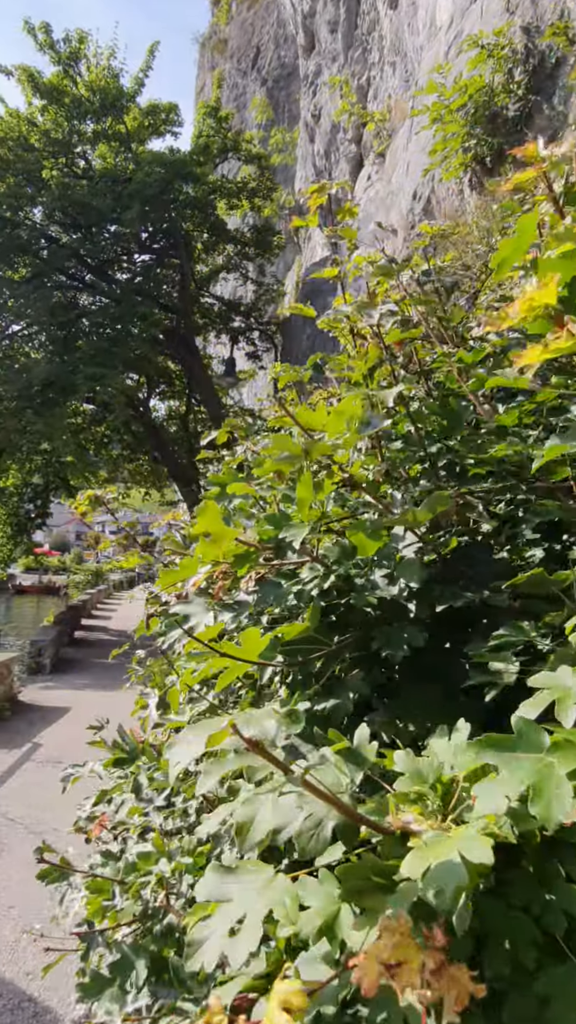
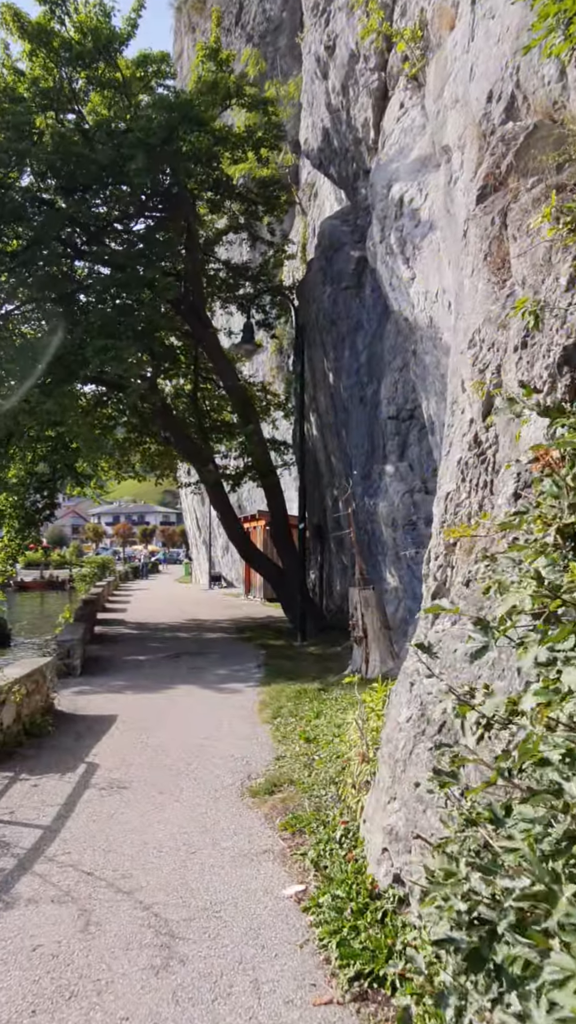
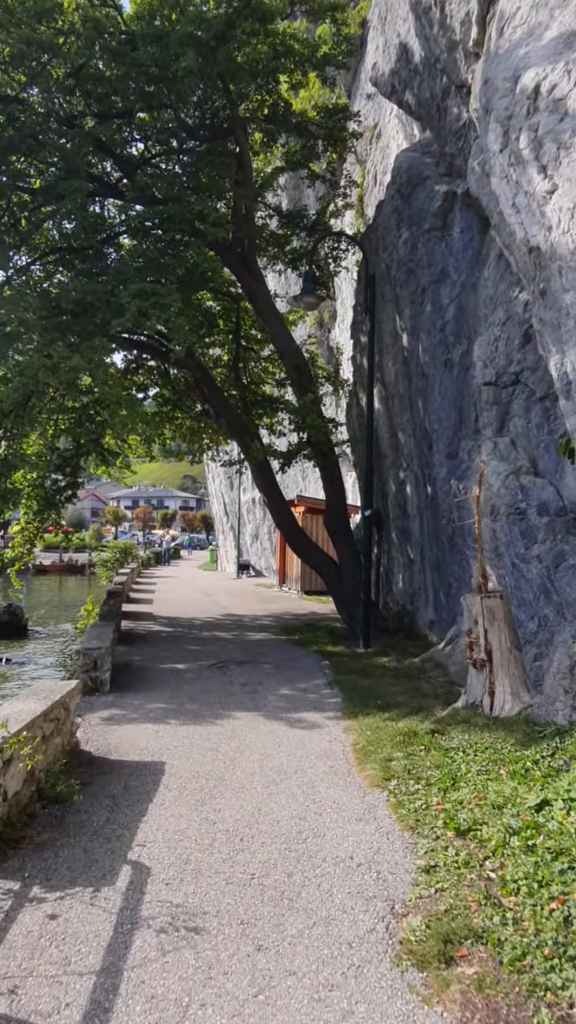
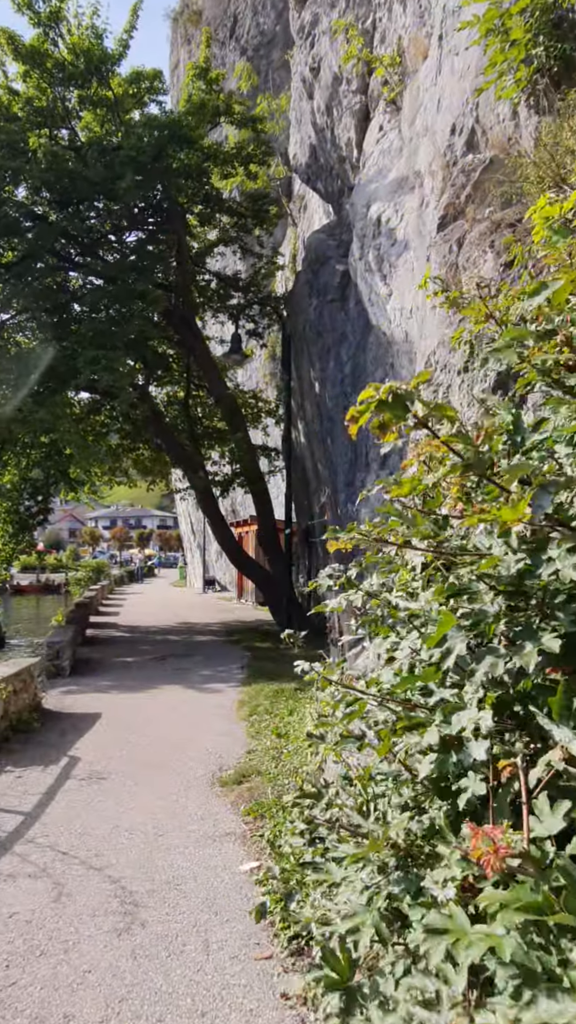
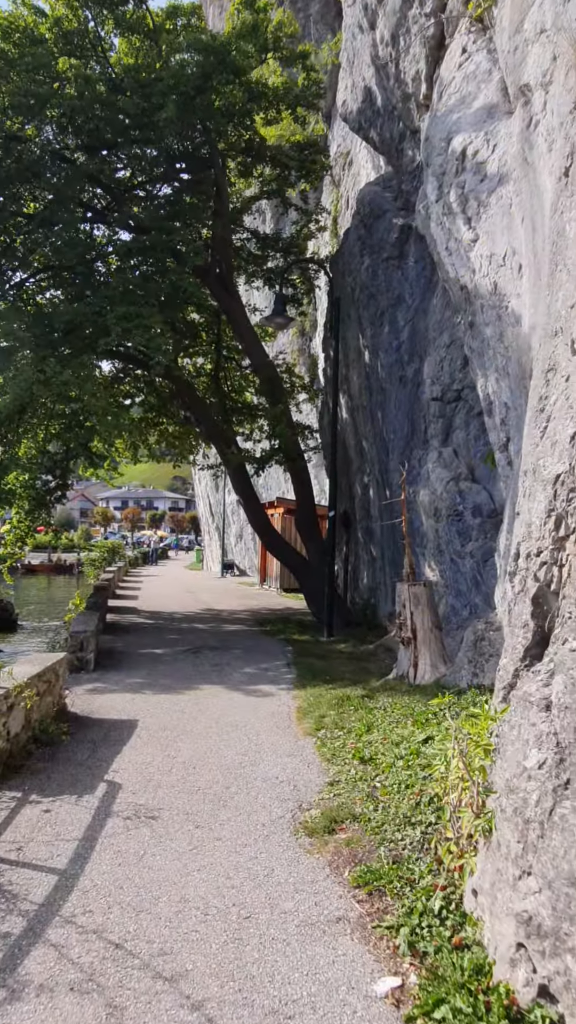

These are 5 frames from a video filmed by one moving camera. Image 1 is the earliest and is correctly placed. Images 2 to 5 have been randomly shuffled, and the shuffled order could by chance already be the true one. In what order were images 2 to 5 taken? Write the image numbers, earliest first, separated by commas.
4, 2, 5, 3
